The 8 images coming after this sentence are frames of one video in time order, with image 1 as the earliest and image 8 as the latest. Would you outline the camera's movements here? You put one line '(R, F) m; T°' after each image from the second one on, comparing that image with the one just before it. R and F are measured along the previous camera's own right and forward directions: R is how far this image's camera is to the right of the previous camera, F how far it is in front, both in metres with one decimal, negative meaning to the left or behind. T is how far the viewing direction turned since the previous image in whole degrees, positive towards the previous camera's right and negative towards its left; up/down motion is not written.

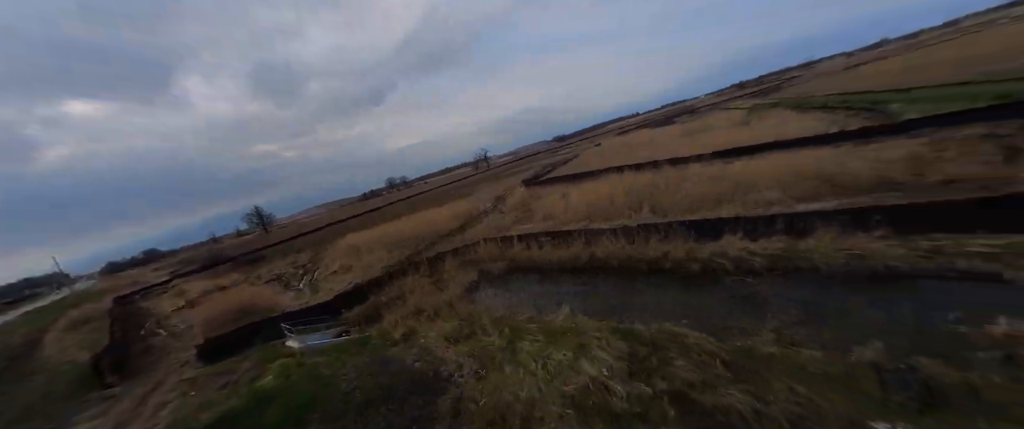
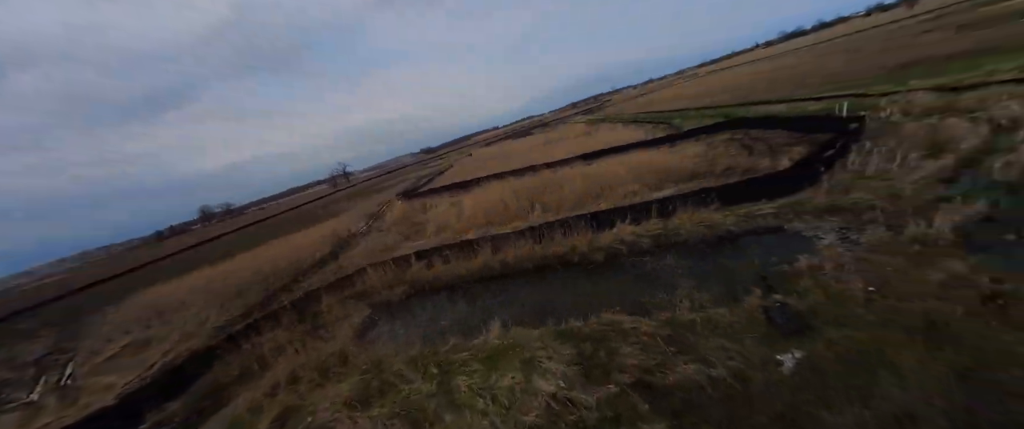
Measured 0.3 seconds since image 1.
(-0.8, +1.0) m; +24°
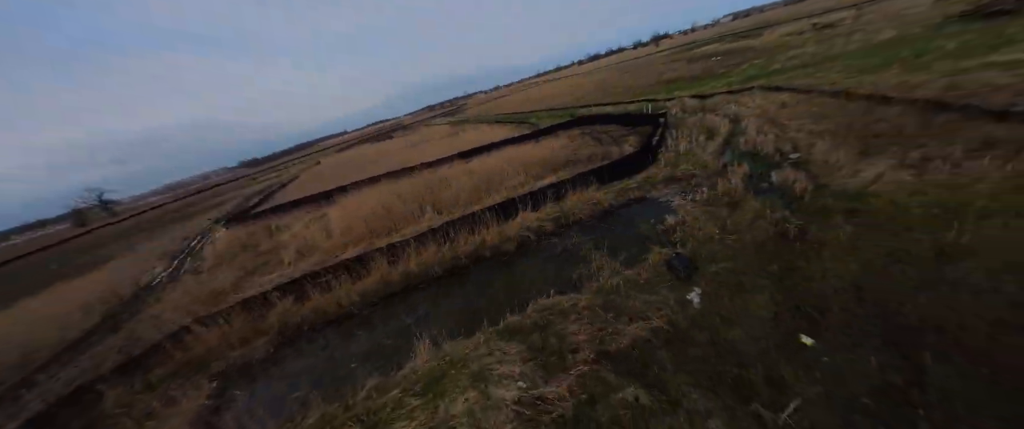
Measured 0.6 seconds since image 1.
(-0.9, +0.8) m; +25°
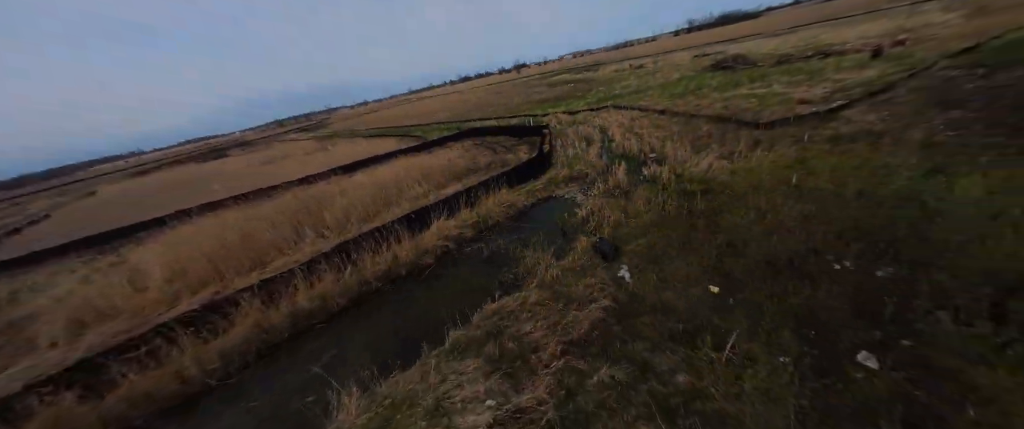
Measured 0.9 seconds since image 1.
(-0.9, +0.6) m; +22°
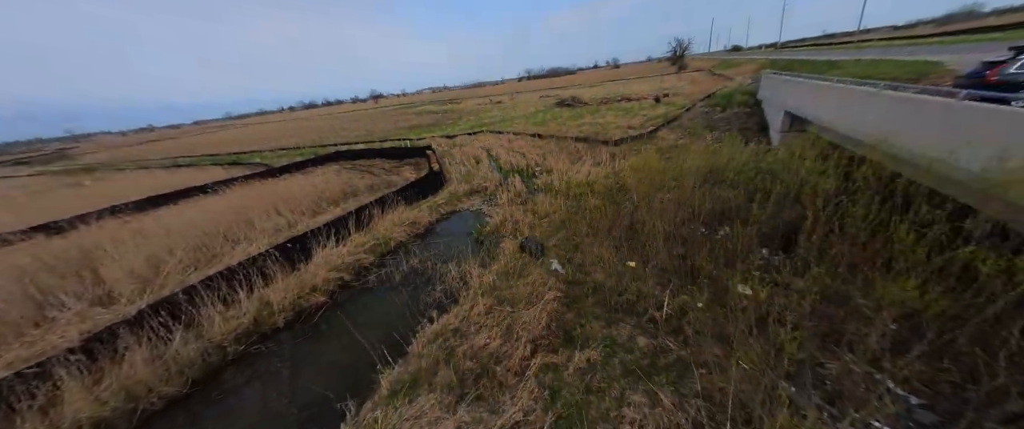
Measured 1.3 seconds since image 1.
(-1.0, +0.6) m; +25°
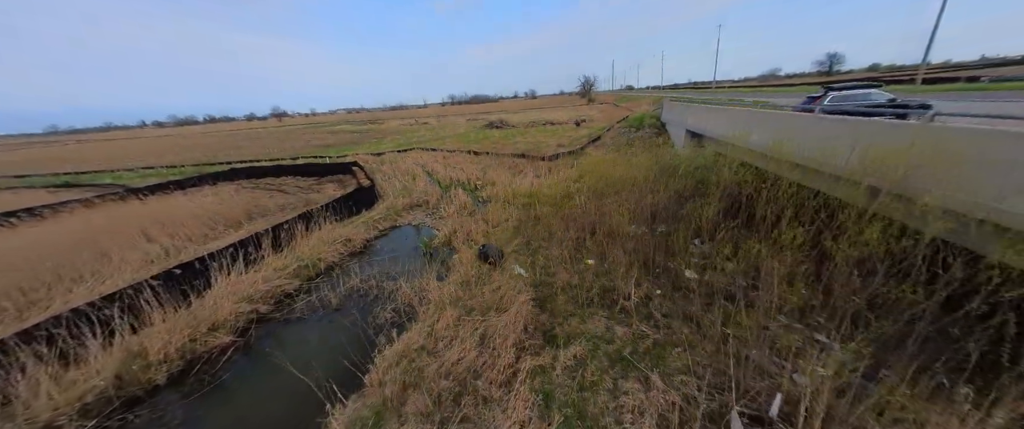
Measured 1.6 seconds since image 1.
(-0.6, +0.3) m; +14°
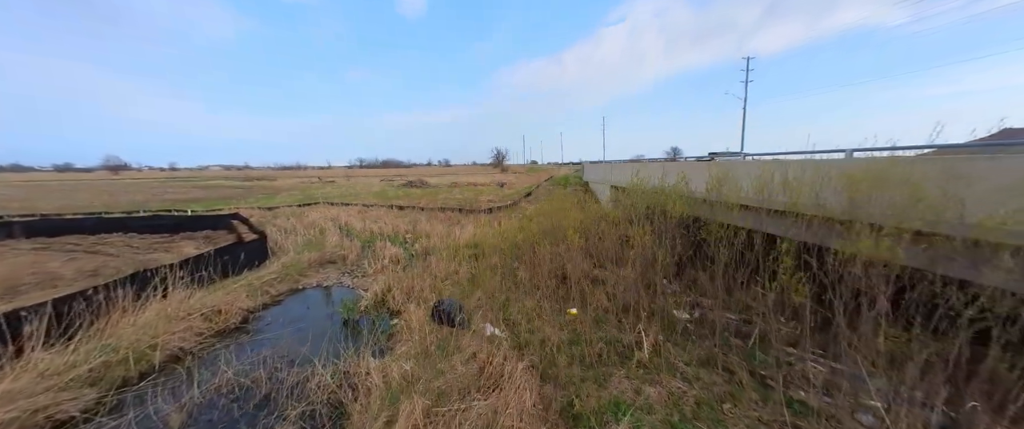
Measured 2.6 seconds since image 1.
(-0.8, +1.2) m; +17°
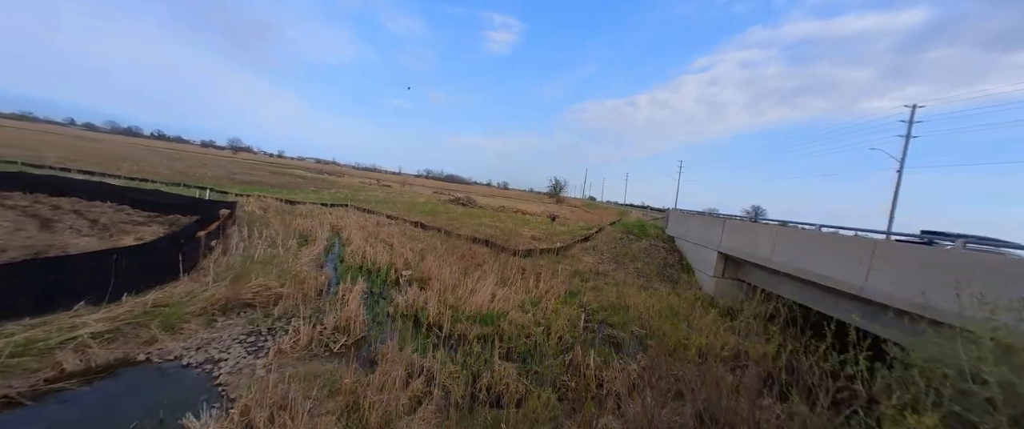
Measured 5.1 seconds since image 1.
(-0.1, +3.4) m; -10°
